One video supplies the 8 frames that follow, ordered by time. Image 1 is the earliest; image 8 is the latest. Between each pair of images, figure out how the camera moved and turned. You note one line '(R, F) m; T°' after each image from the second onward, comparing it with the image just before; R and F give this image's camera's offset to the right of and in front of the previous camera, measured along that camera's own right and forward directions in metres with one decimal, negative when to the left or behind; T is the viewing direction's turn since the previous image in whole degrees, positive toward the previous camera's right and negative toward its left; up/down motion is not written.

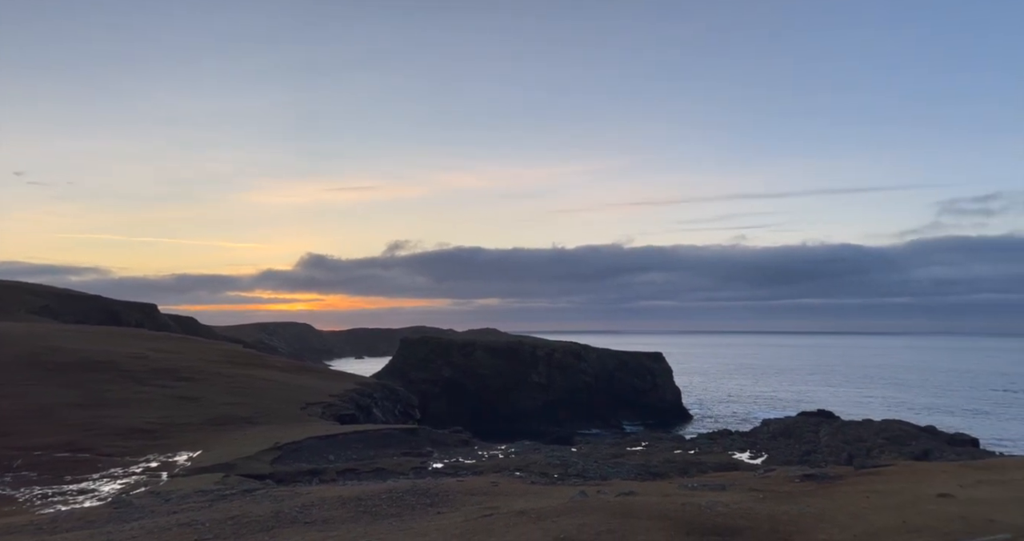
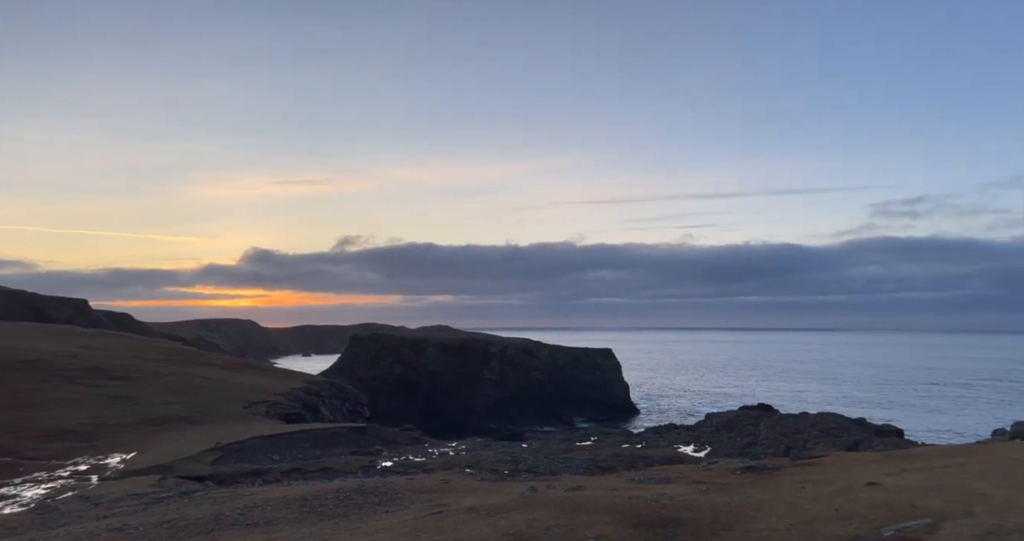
(+0.3, -0.6) m; +3°
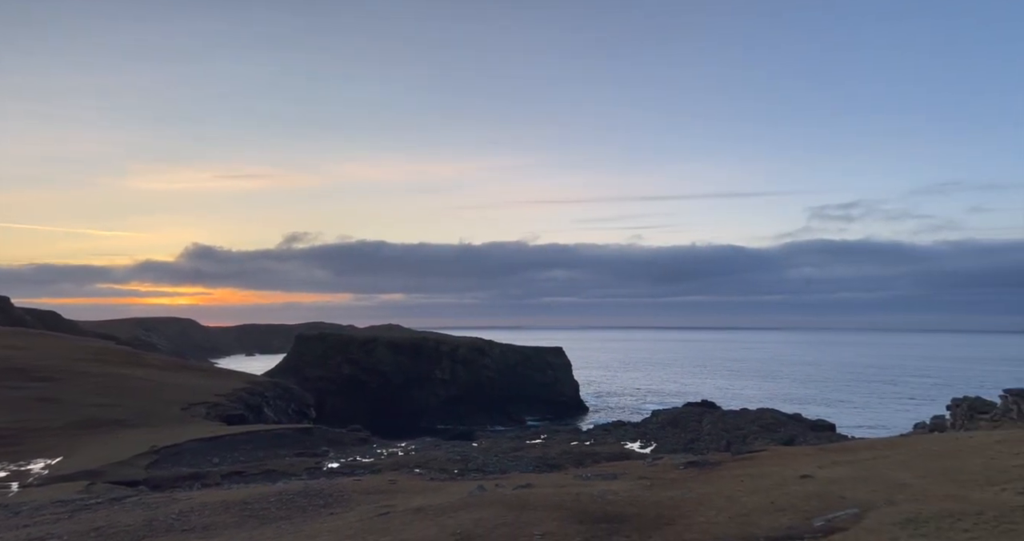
(+0.3, -0.6) m; +3°
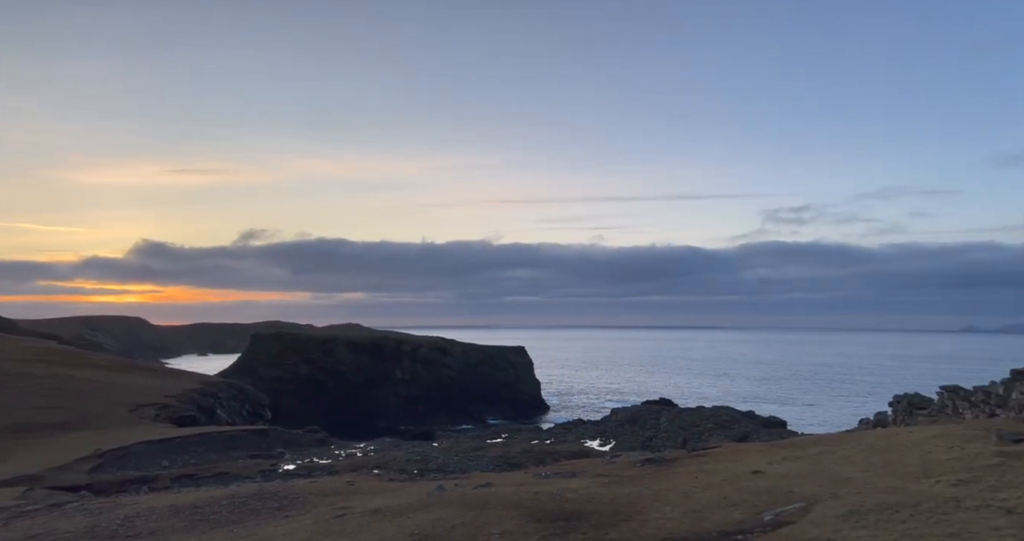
(+0.3, -0.4) m; +3°
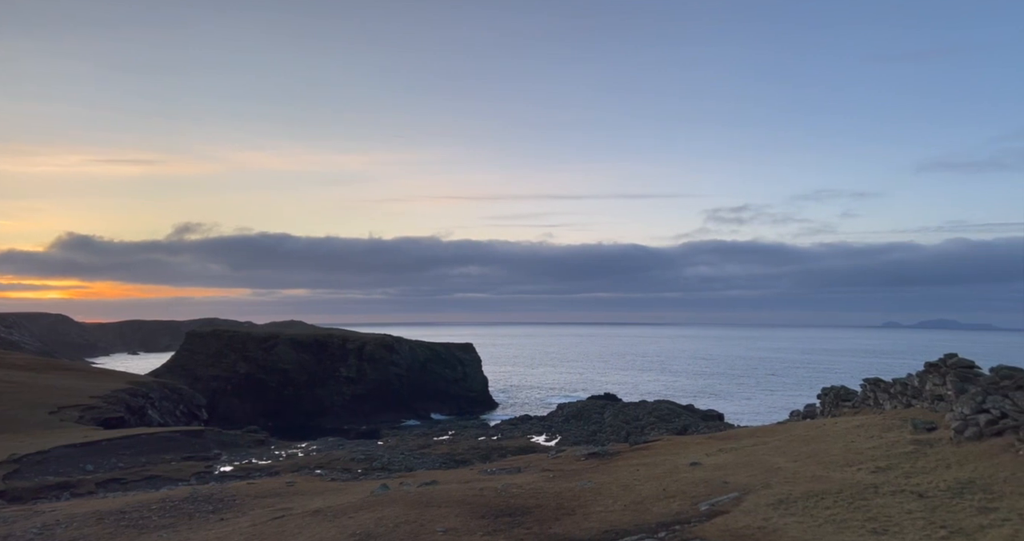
(+0.4, -0.3) m; +4°
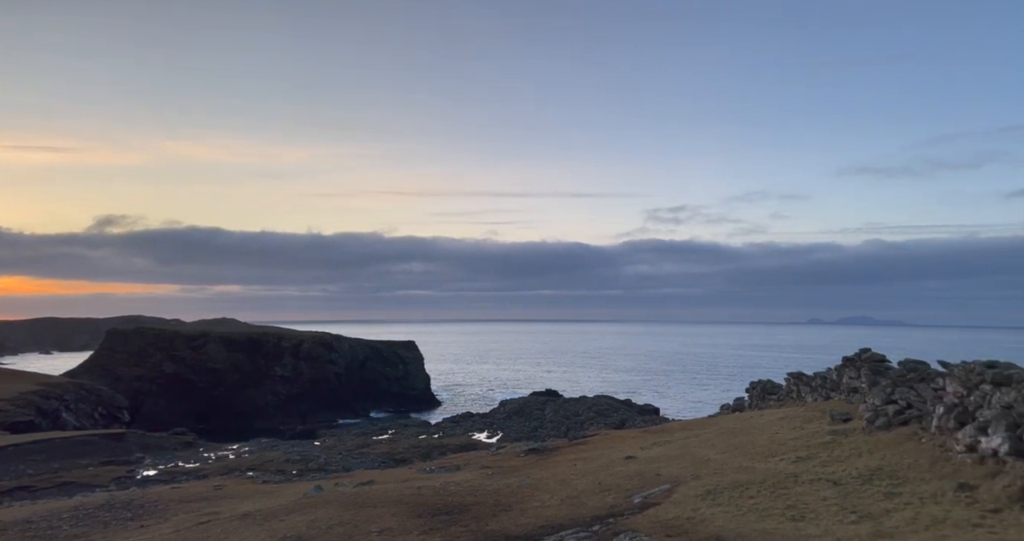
(+0.4, -0.1) m; +4°
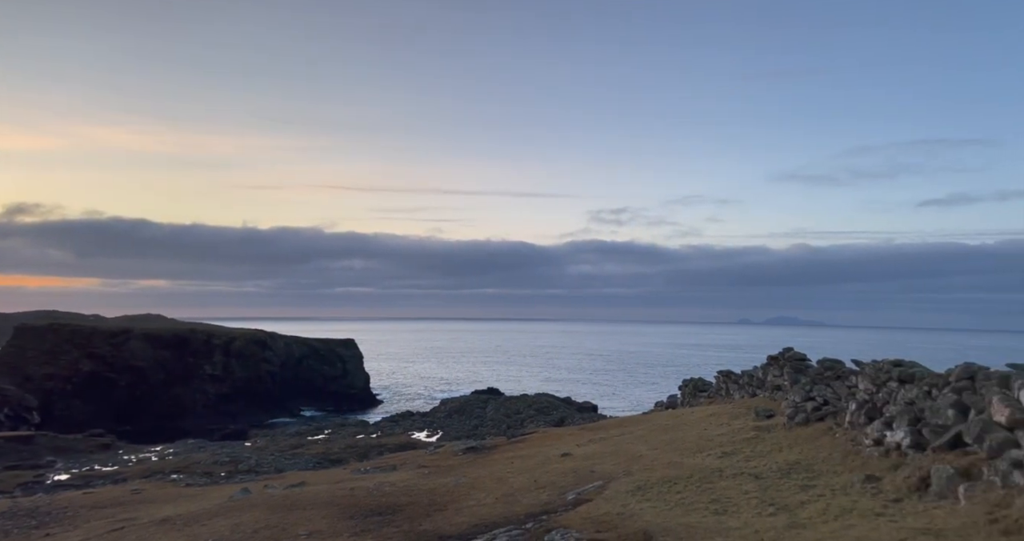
(+0.4, +0.1) m; +4°
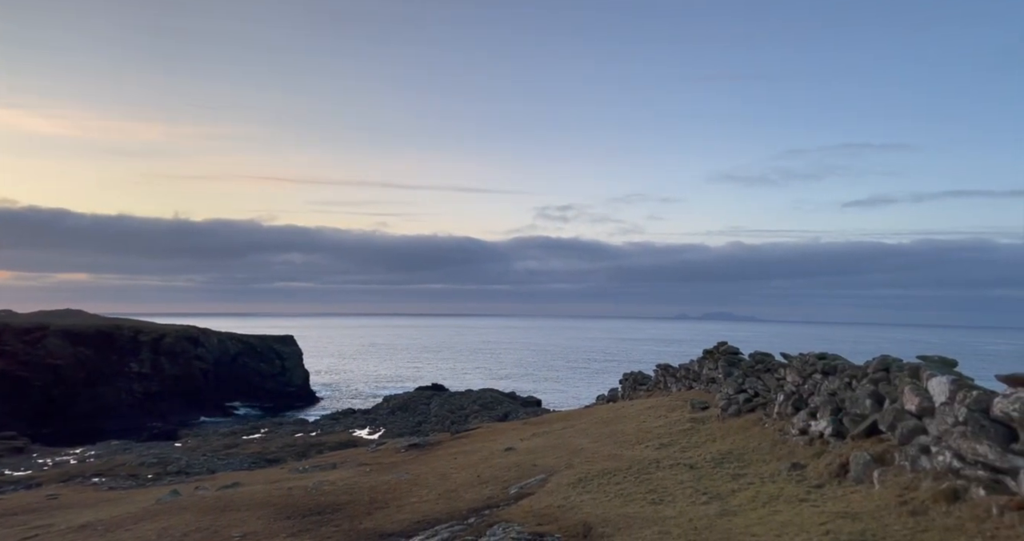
(+0.2, +0.3) m; +4°
